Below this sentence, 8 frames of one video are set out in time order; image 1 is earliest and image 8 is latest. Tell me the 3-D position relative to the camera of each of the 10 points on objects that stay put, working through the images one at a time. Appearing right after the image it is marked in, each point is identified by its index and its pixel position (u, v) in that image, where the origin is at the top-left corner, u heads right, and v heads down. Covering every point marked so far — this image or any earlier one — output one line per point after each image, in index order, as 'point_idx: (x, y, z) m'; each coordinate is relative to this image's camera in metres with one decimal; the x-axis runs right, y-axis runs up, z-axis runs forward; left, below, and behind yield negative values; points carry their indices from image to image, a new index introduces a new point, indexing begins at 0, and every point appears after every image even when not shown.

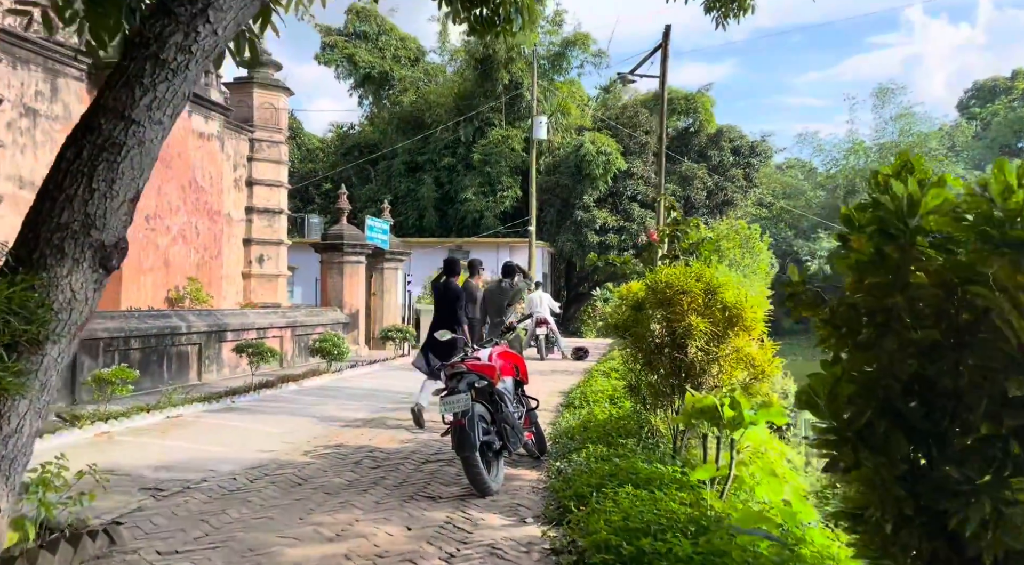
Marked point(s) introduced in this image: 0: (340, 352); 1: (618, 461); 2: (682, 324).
0: (-2.5, -1.0, +12.6) m
1: (+0.7, -1.1, +5.5) m
2: (+1.2, -0.3, +6.1) m
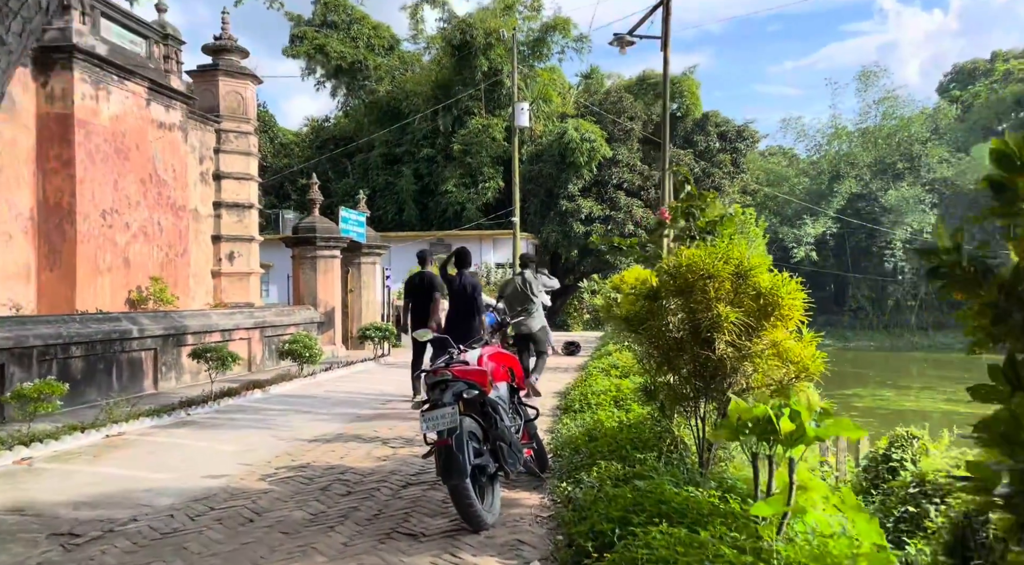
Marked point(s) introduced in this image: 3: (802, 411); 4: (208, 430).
0: (-2.6, -1.0, +11.5) m
1: (+0.7, -1.0, +4.5) m
2: (+1.1, -0.2, +5.1) m
3: (+1.2, -0.6, +3.7) m
4: (-2.6, -1.3, +7.6) m
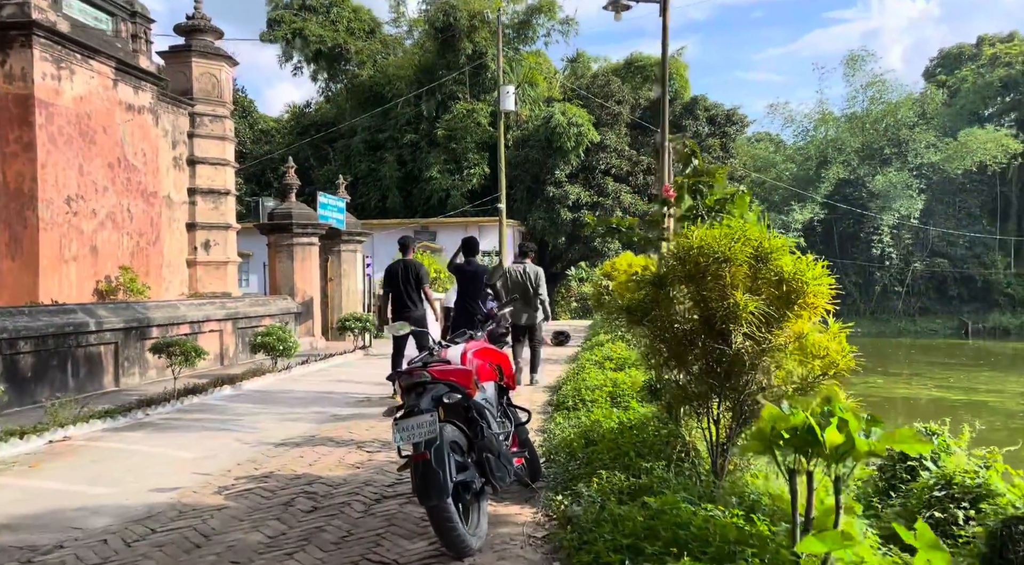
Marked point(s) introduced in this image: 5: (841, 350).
0: (-2.8, -0.8, +10.8) m
1: (+0.6, -1.0, +3.9) m
2: (+1.1, -0.1, +4.5) m
3: (+1.2, -0.5, +3.1) m
4: (-2.7, -1.2, +6.9) m
5: (+1.7, -0.3, +4.4) m
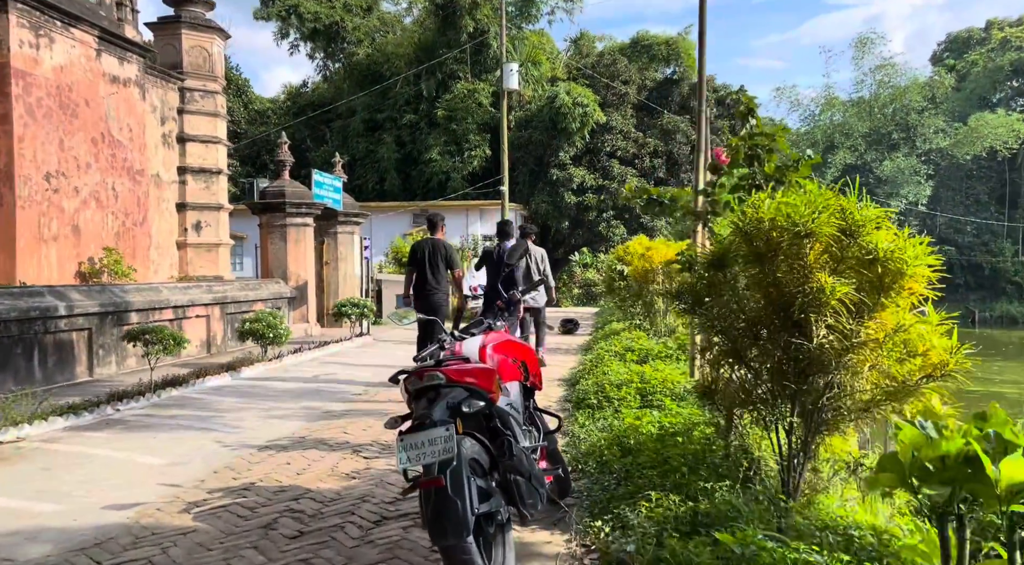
0: (-2.7, -0.6, +10.0) m
1: (+0.7, -0.9, +3.0) m
2: (+1.2, 0.0, +3.6) m
3: (+1.3, -0.4, +2.3) m
4: (-2.6, -1.0, +6.1) m
5: (+1.8, -0.3, +3.6) m
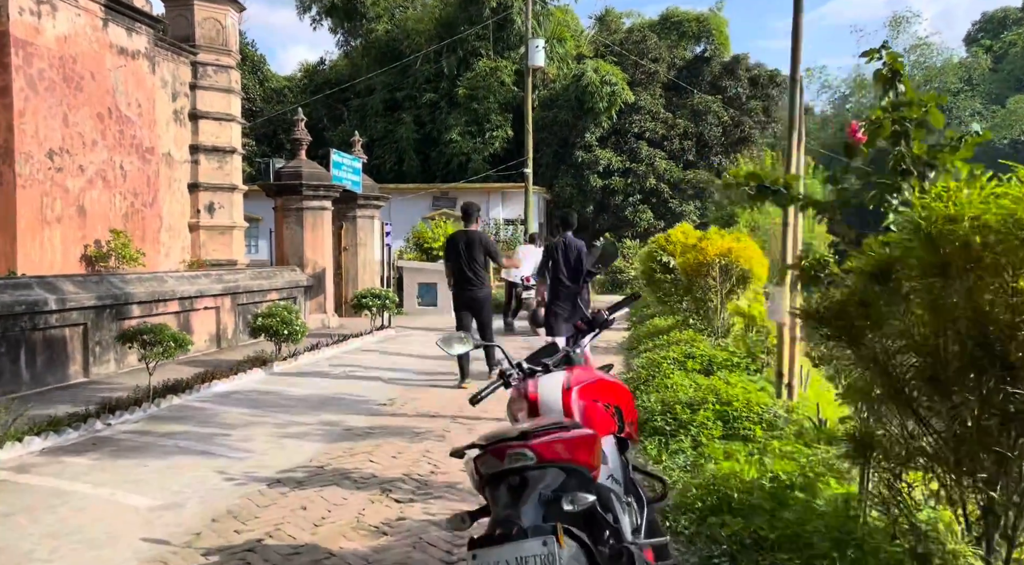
0: (-2.3, -0.5, +9.1) m
1: (+1.0, -1.0, +2.1) m
2: (+1.5, -0.1, +2.6) m
3: (+1.6, -0.5, +1.3) m
4: (-2.3, -1.0, +5.2) m
5: (+2.1, -0.3, +2.6) m
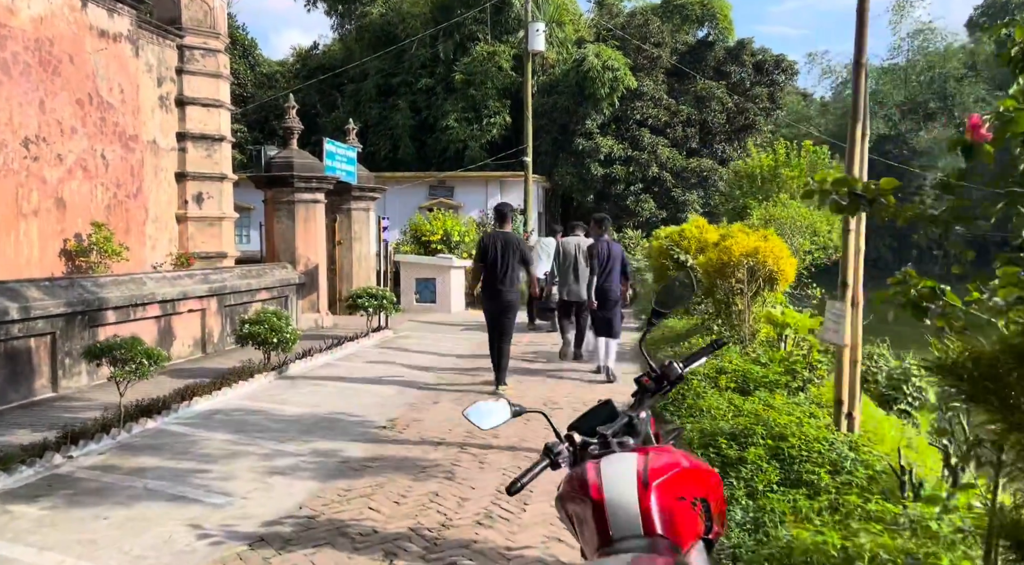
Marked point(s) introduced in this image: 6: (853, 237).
0: (-2.2, -0.5, +8.3) m
1: (+1.2, -1.1, +1.3) m
2: (+1.6, -0.2, +1.9) m
3: (+1.7, -0.7, +0.6) m
4: (-2.2, -1.1, +4.4) m
5: (+2.2, -0.5, +1.9) m
6: (+1.9, +0.3, +5.0) m
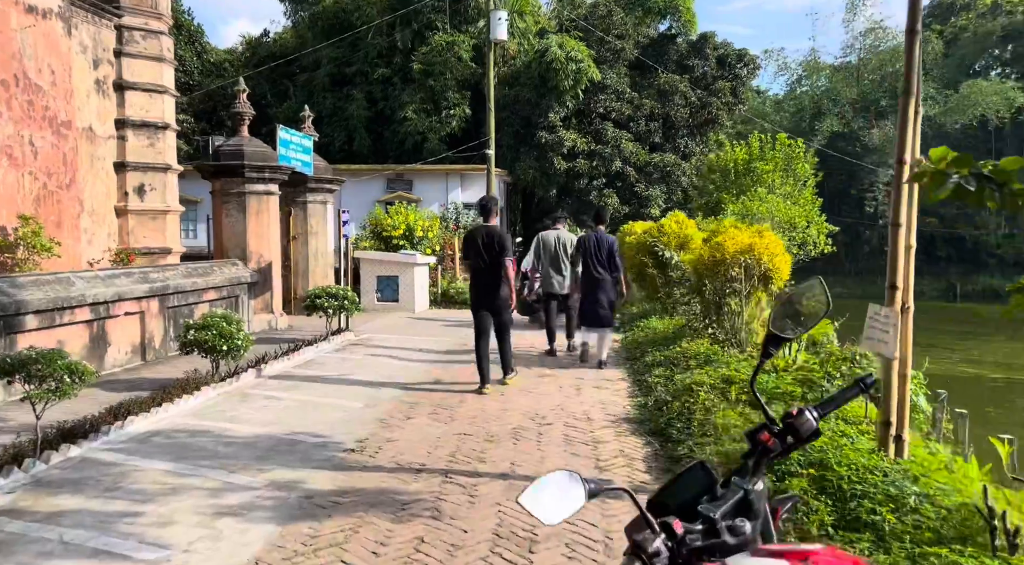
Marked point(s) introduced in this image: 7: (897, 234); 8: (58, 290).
0: (-2.4, -0.5, +7.4) m
1: (+1.3, -1.1, +0.6) m
2: (+1.8, -0.3, +1.2) m
3: (+2.0, -0.7, -0.1) m
4: (-2.1, -1.1, +3.6) m
5: (+2.4, -0.5, +1.2) m
6: (+1.9, +0.2, +4.3) m
7: (+1.9, +0.2, +4.3) m
8: (-3.8, -0.1, +7.3) m
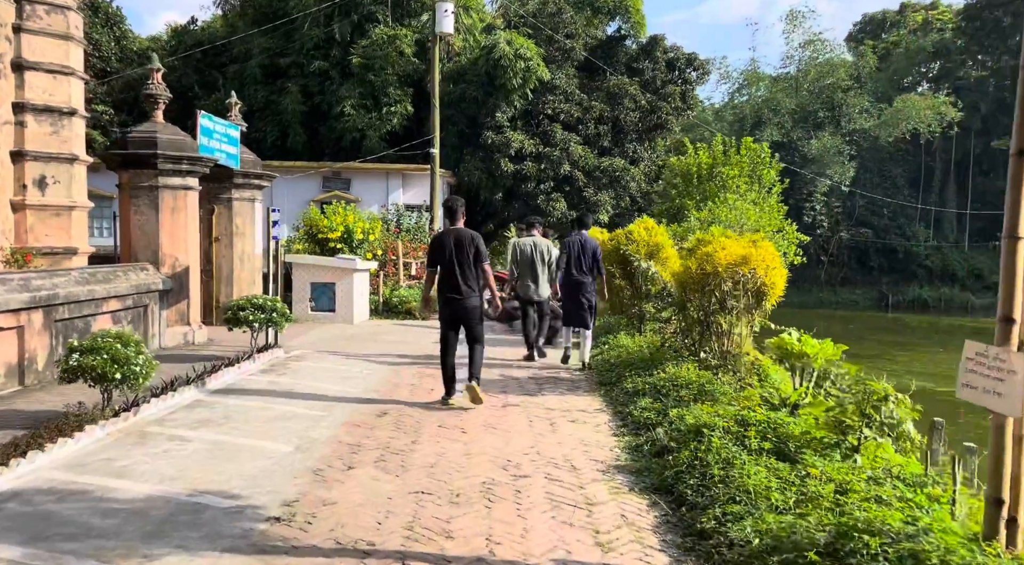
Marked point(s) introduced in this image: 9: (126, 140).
0: (-2.6, -0.6, +6.0) m
1: (+1.6, -1.2, -0.5) m
2: (+2.0, -0.4, +0.2) m
3: (+2.2, -0.8, -1.2) m
4: (-2.1, -1.2, +2.2) m
5: (+2.6, -0.6, +0.2) m
6: (+1.9, +0.1, +3.2) m
7: (+1.9, +0.1, +3.3) m
8: (-4.0, -0.1, +5.8) m
9: (-4.1, +1.5, +9.3) m
